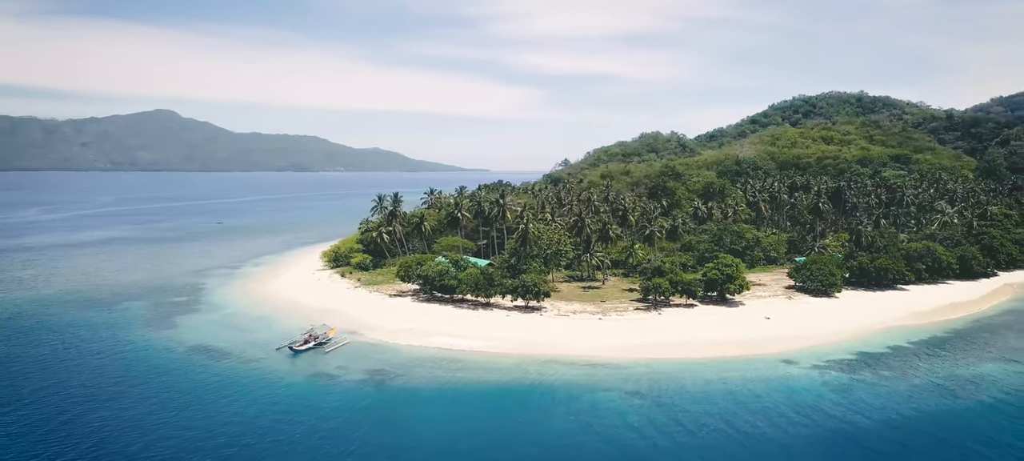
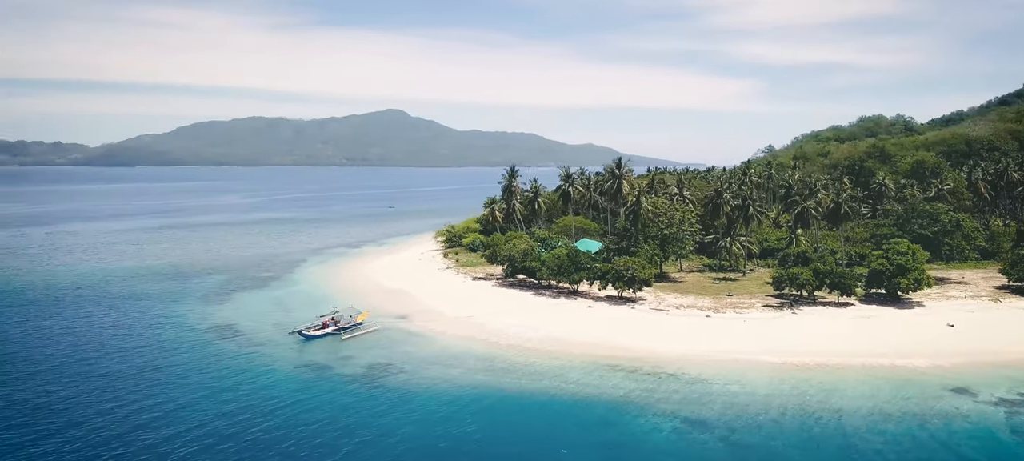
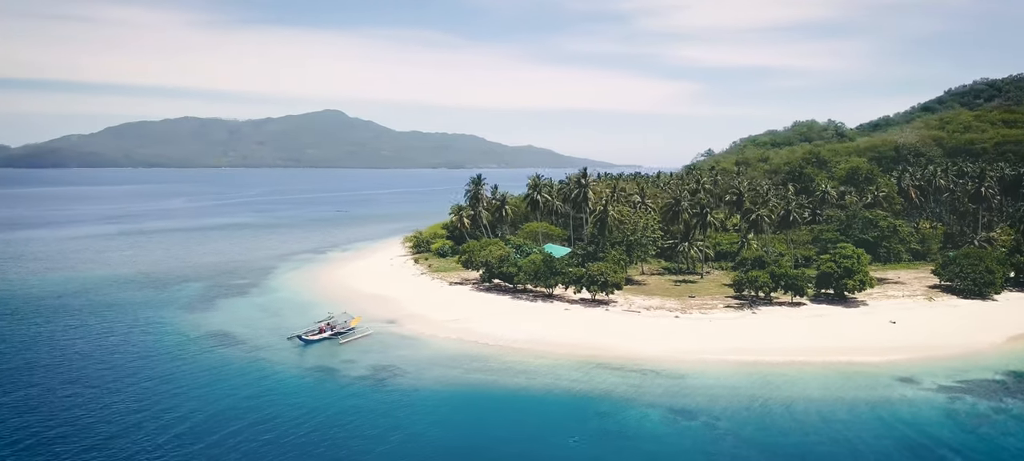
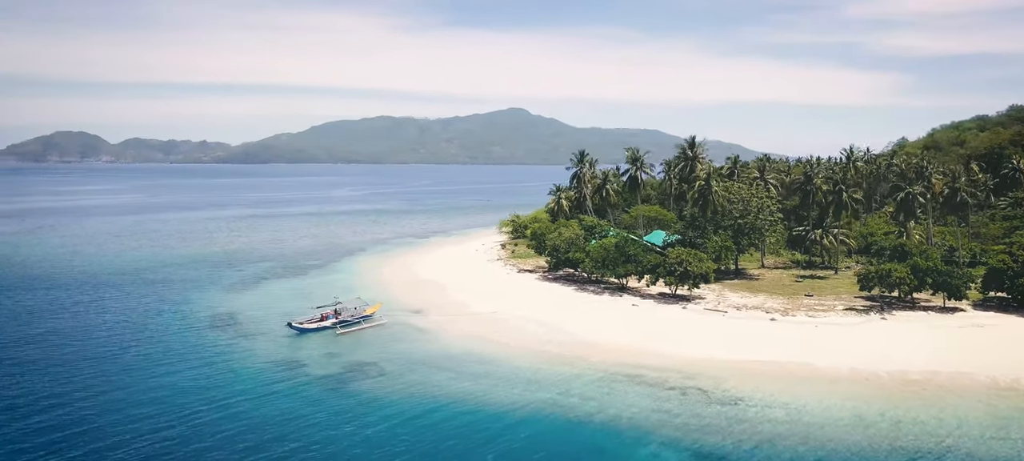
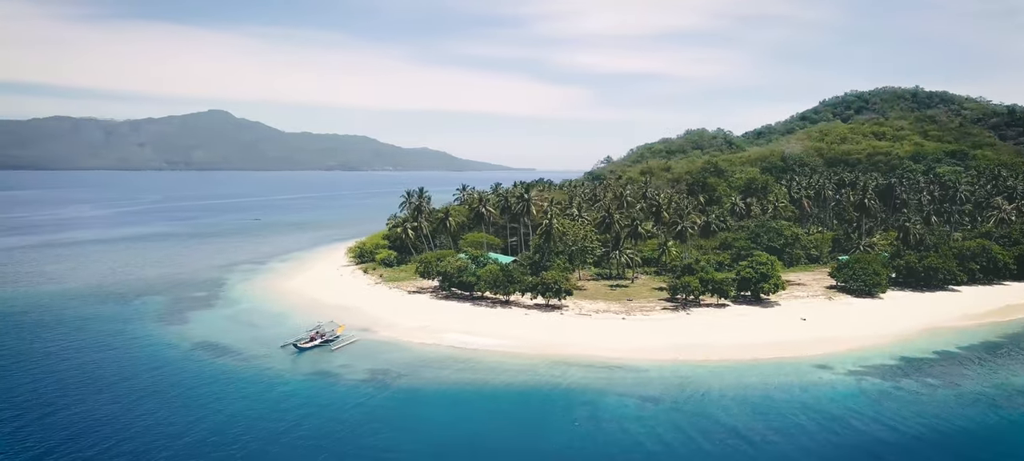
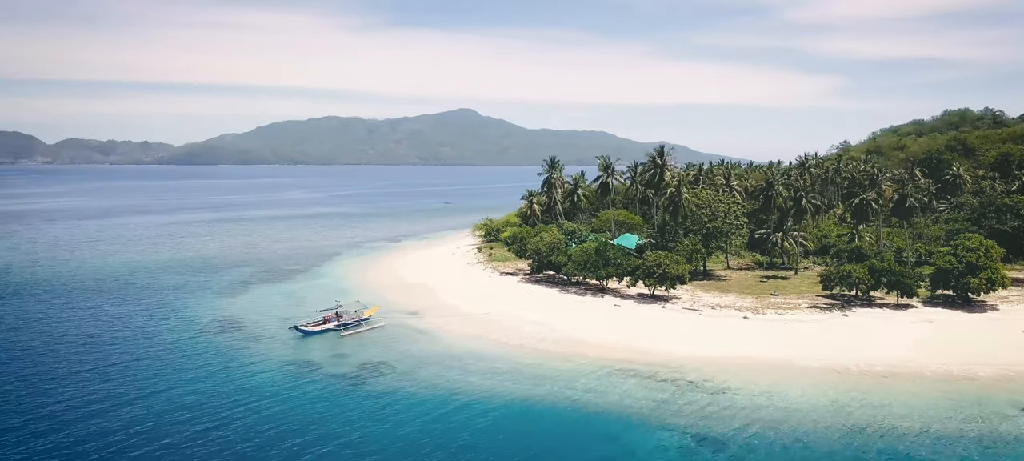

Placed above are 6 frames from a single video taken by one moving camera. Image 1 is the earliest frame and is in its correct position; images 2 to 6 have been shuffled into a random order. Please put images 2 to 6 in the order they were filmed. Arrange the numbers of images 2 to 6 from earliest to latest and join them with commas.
5, 3, 2, 6, 4
